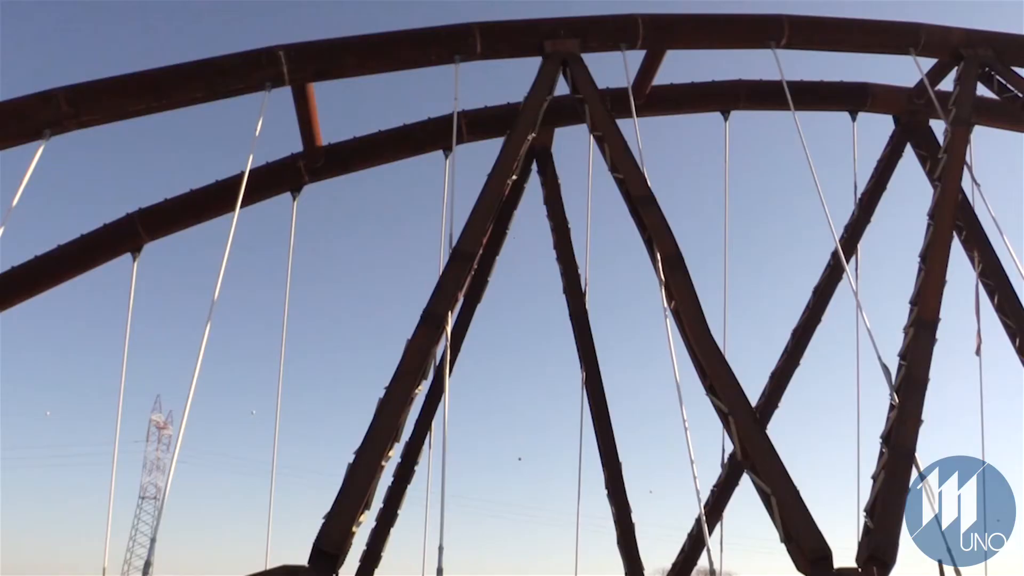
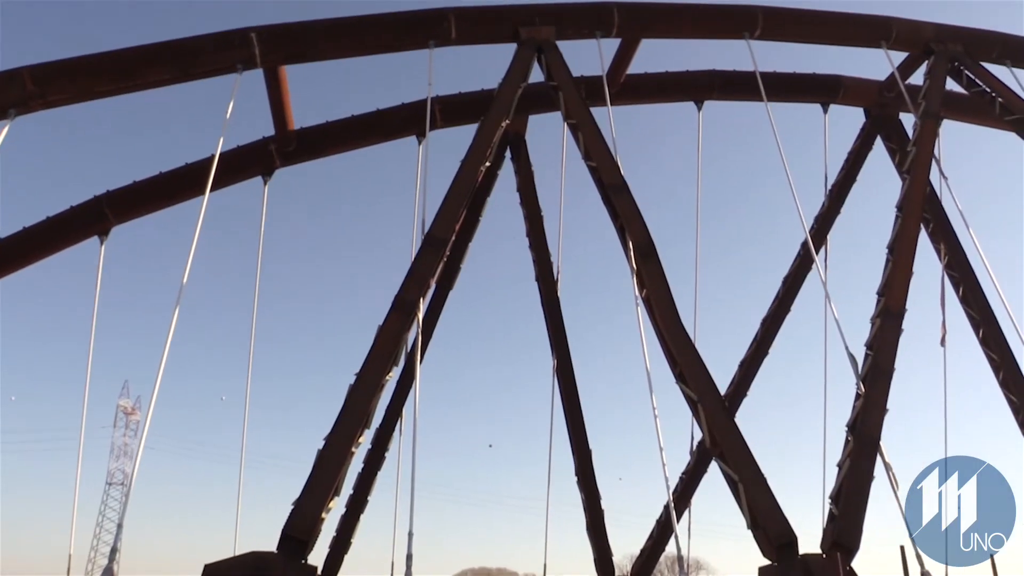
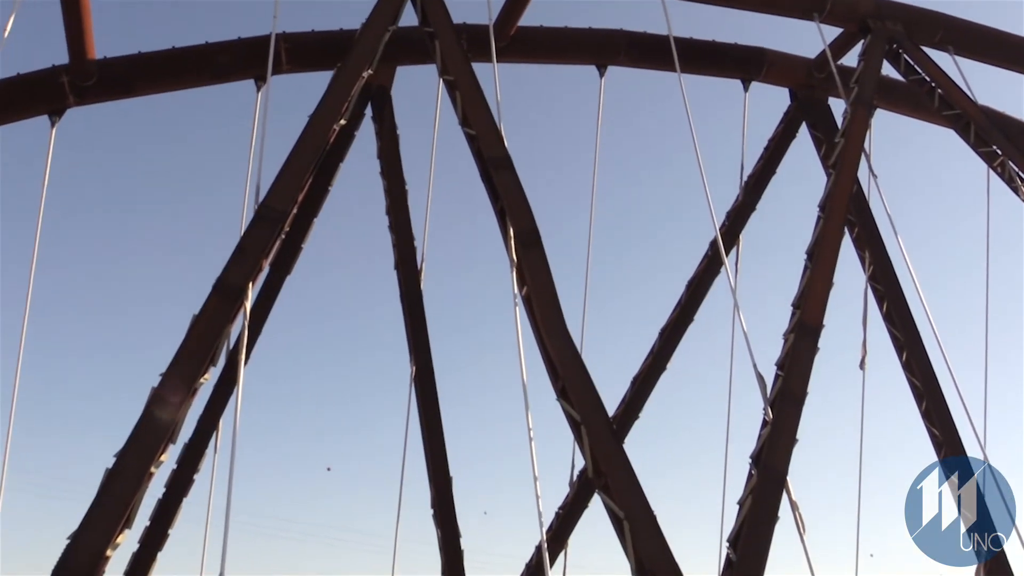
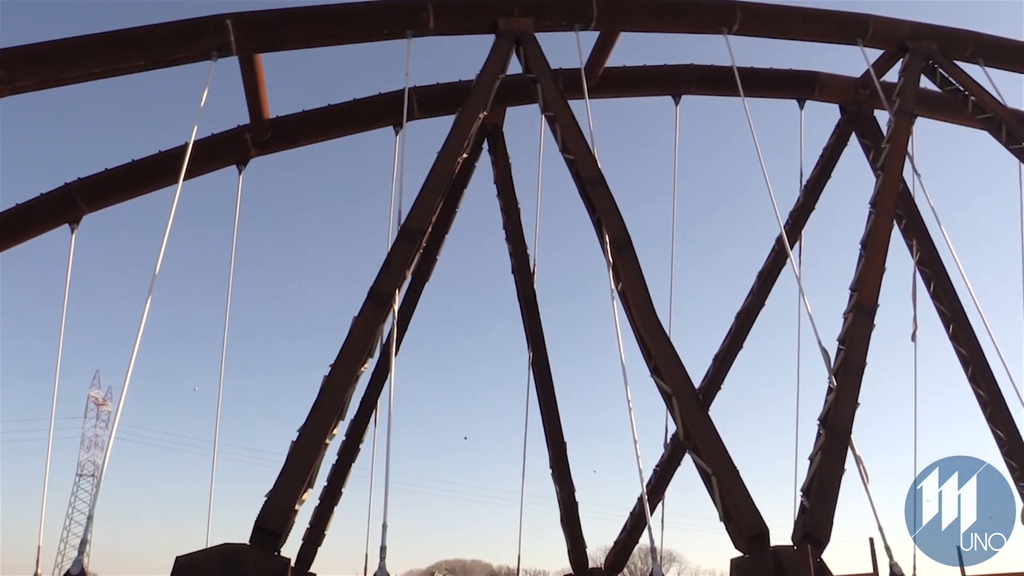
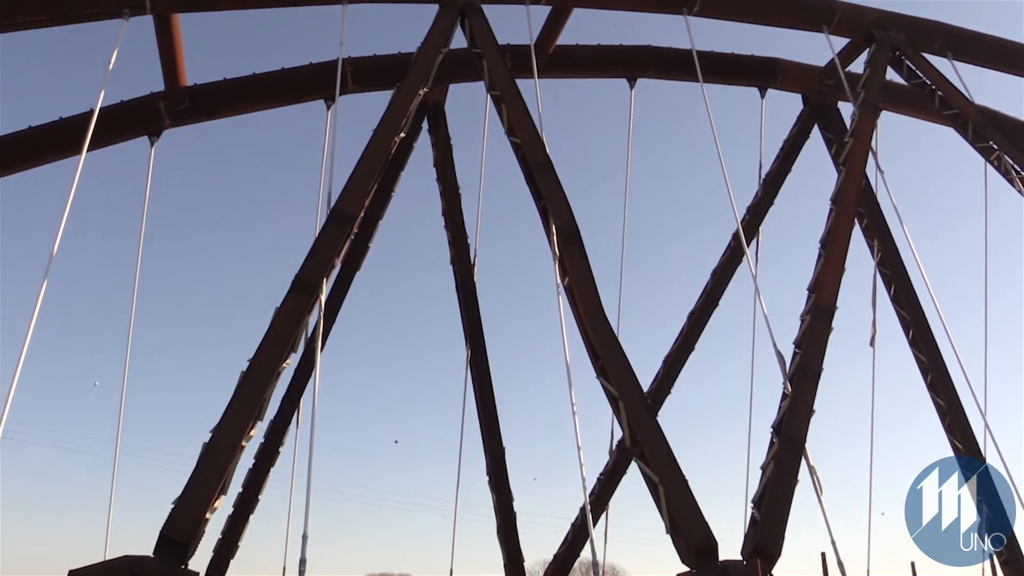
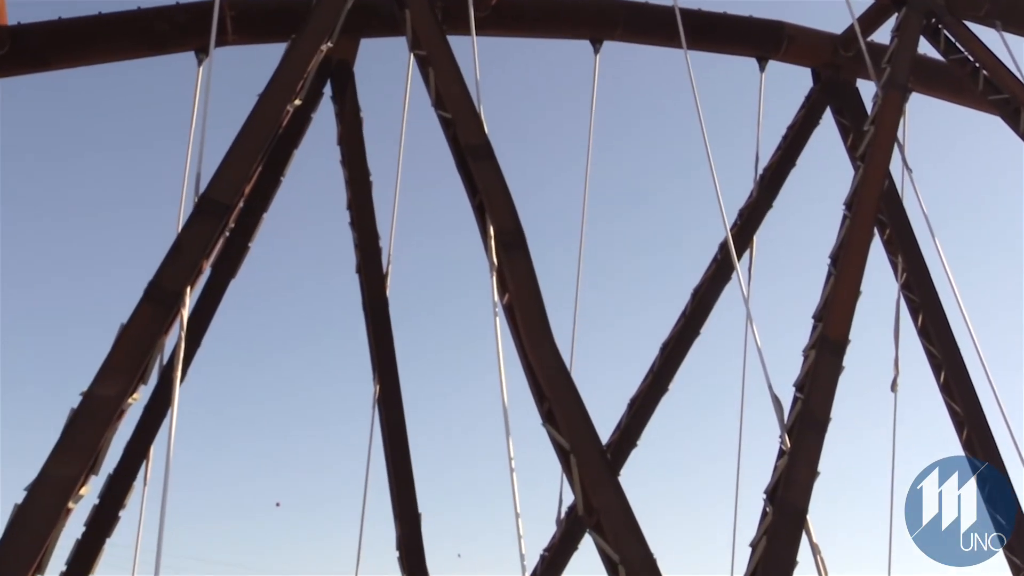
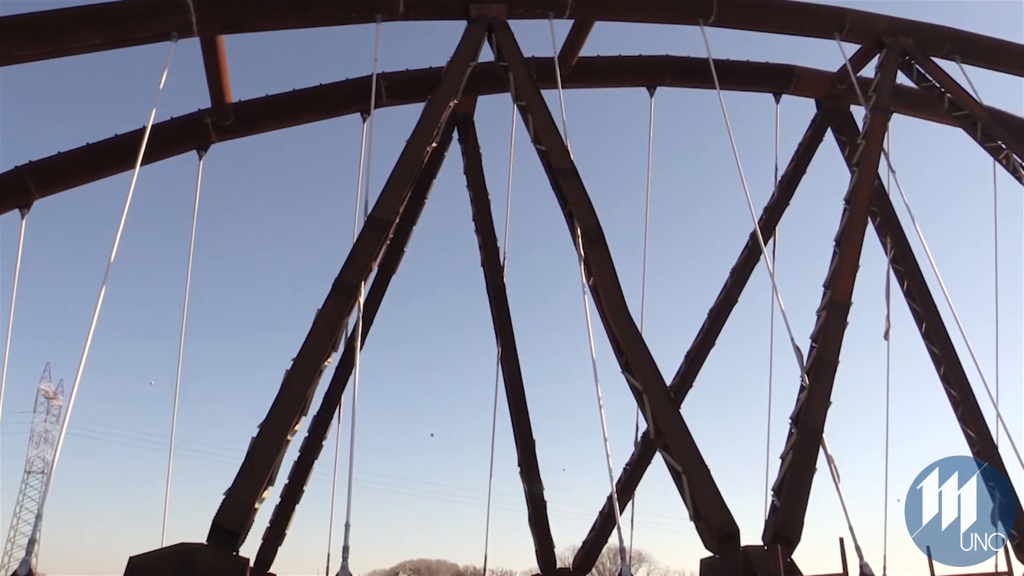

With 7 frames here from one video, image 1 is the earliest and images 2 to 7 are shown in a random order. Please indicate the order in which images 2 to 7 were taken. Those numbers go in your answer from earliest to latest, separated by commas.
2, 4, 7, 5, 3, 6
